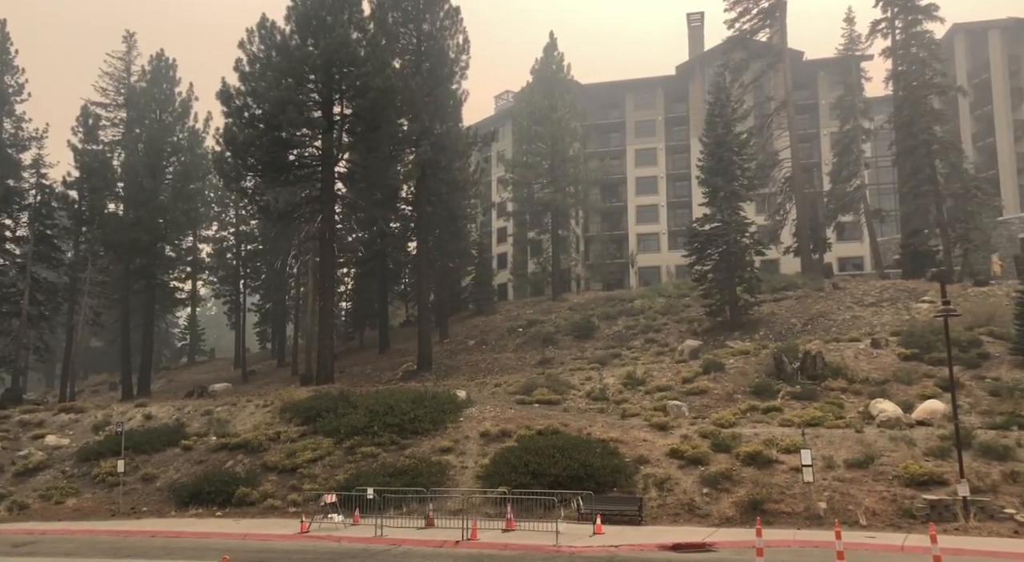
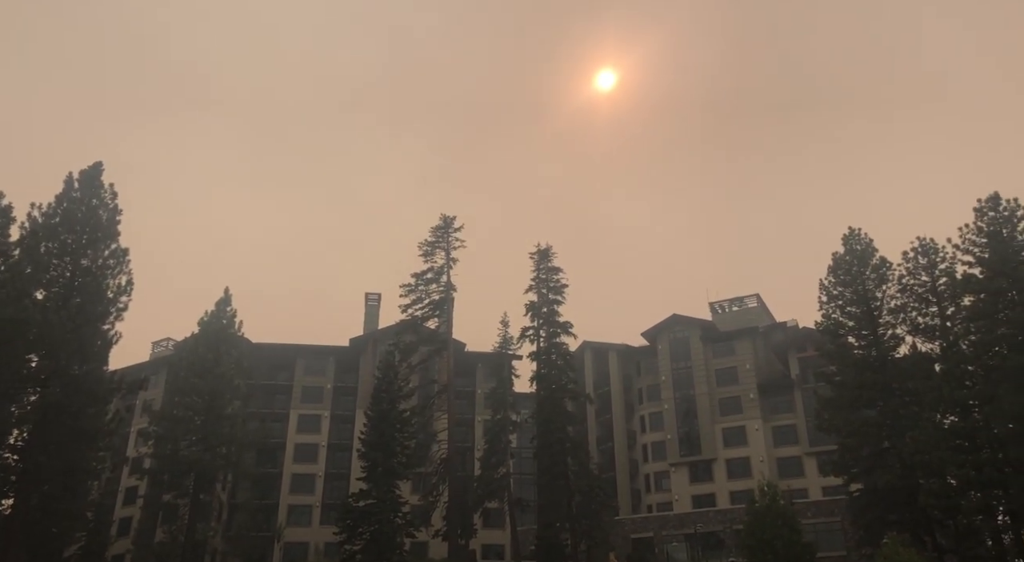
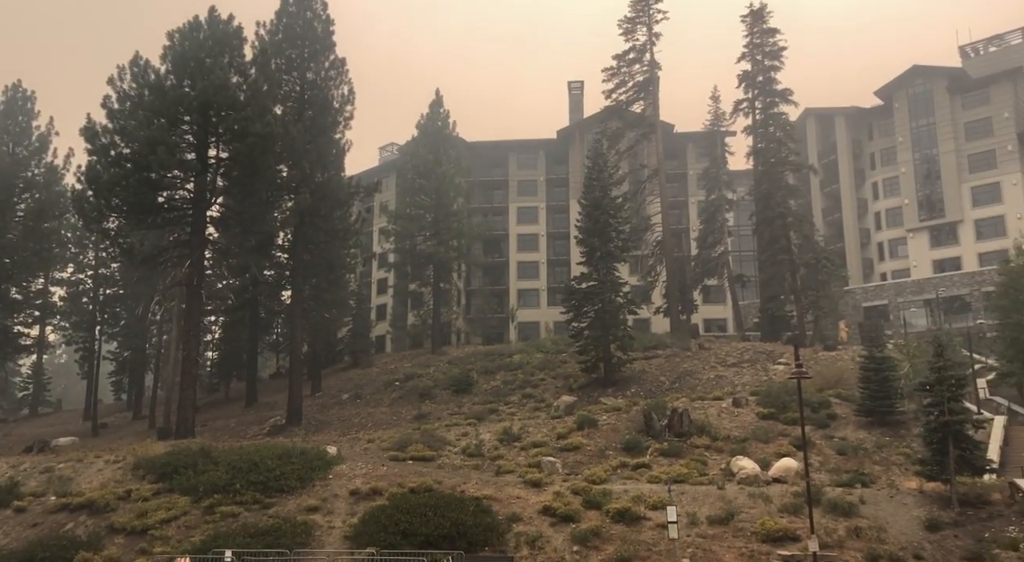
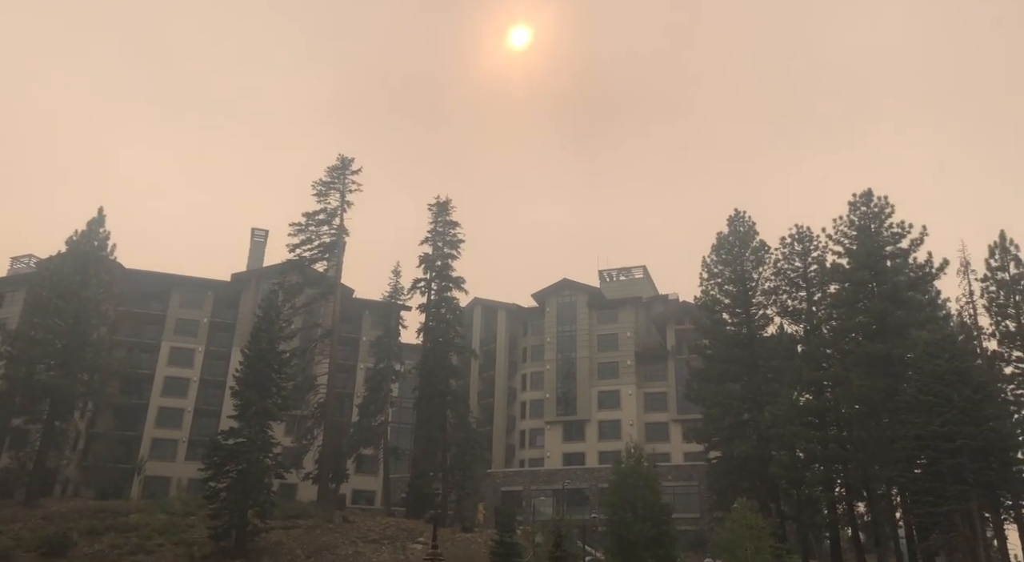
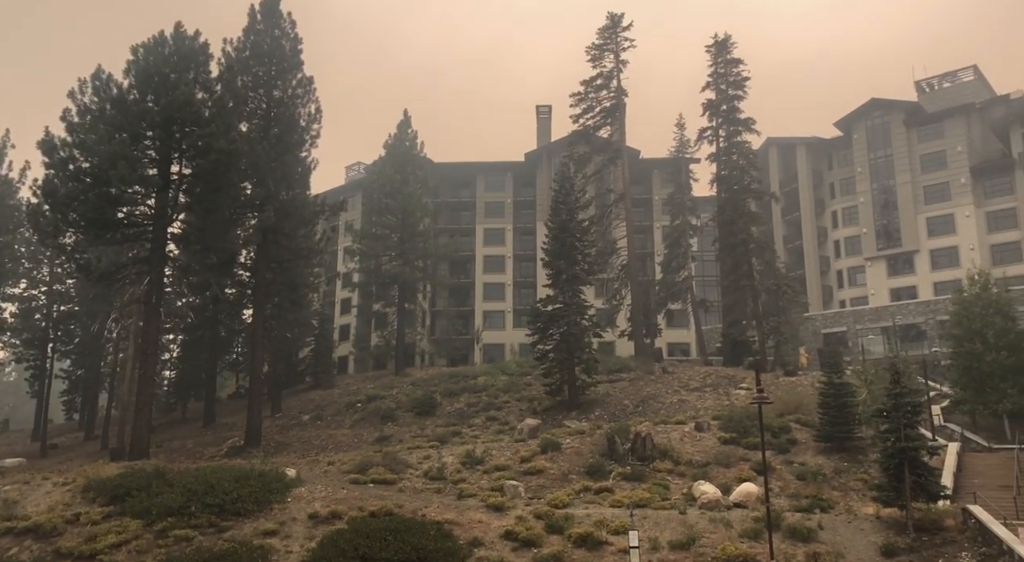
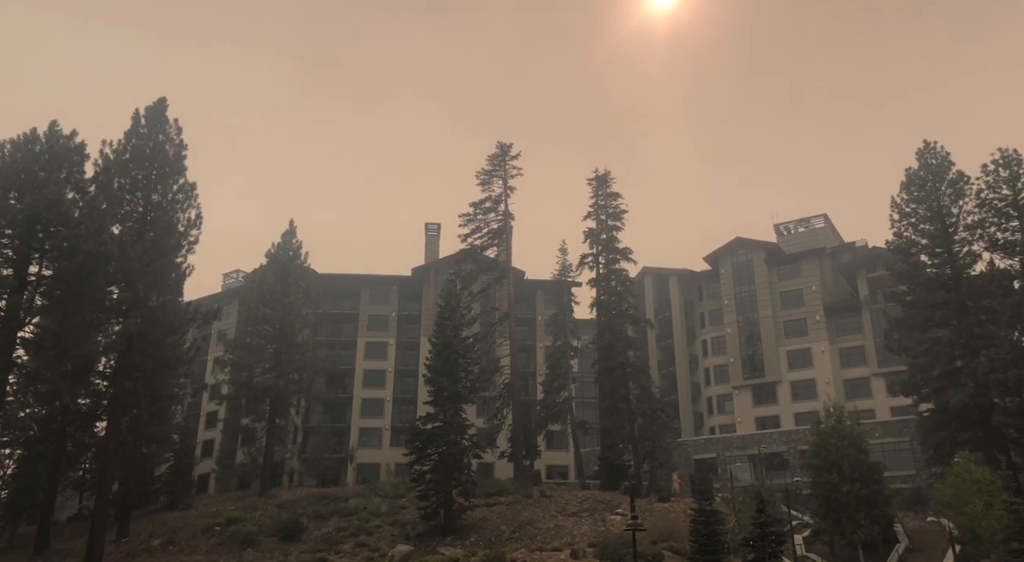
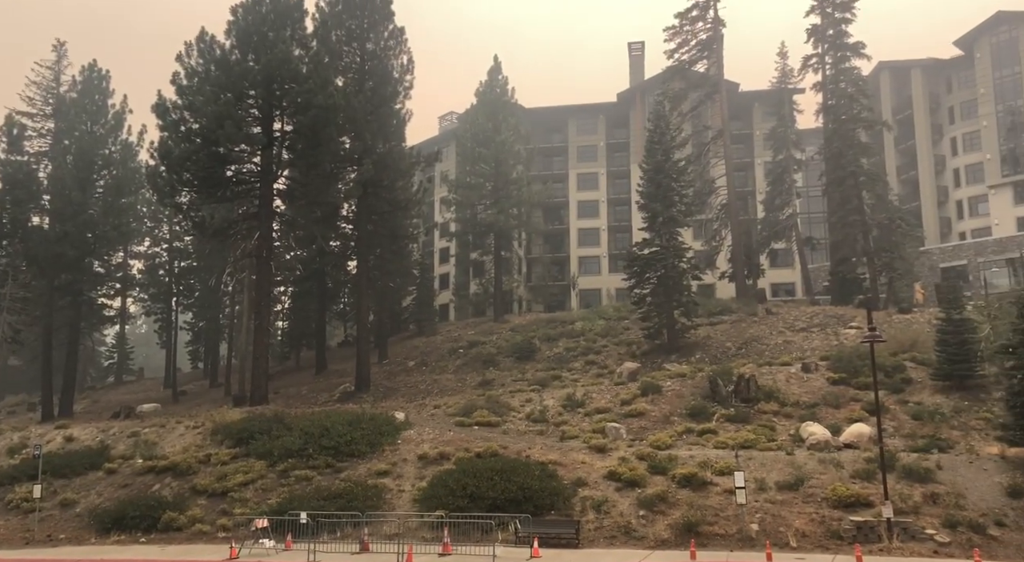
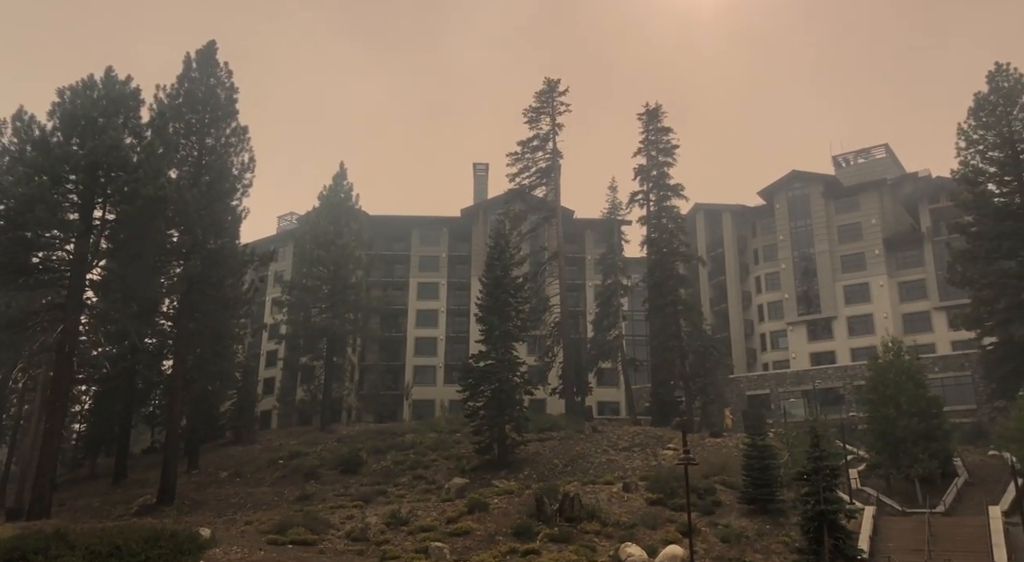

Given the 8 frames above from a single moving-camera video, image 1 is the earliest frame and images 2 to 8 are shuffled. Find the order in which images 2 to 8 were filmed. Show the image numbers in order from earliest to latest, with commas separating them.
7, 3, 5, 8, 6, 2, 4
